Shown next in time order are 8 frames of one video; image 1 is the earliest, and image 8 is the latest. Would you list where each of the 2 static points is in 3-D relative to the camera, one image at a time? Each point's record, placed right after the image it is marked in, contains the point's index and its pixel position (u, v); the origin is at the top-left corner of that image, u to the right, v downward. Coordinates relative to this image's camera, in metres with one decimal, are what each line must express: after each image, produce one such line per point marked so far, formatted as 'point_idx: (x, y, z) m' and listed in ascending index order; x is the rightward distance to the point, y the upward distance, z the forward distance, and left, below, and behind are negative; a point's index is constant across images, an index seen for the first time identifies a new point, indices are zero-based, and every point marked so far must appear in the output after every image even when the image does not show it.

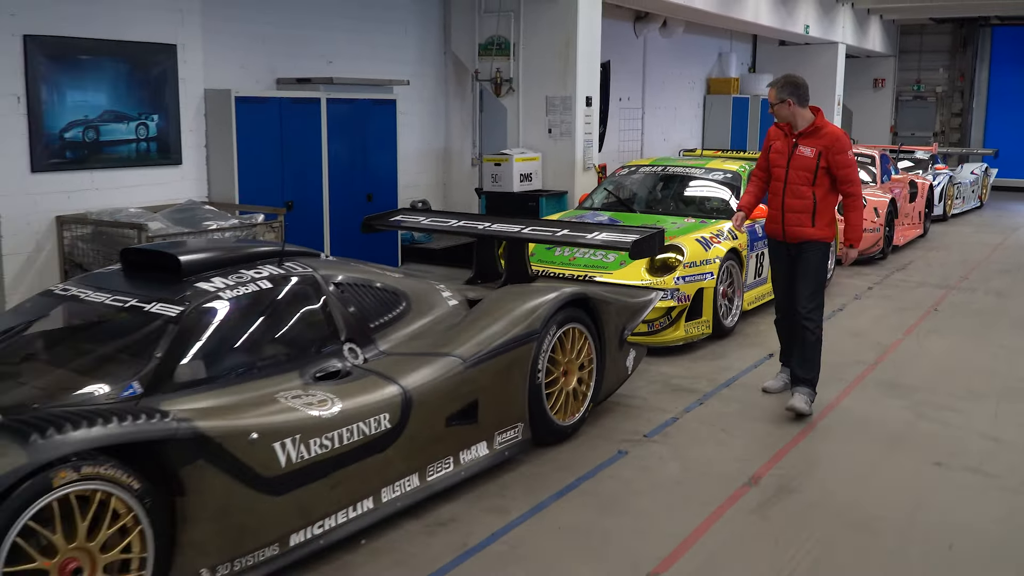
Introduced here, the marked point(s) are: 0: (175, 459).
0: (-0.9, -0.5, +2.7) m
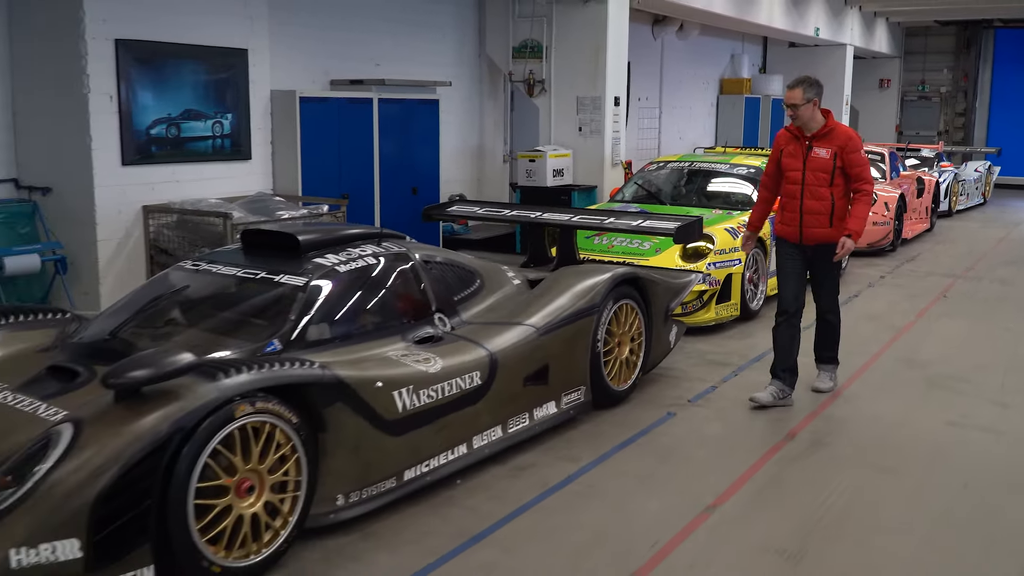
0: (-0.6, -0.4, +3.2) m
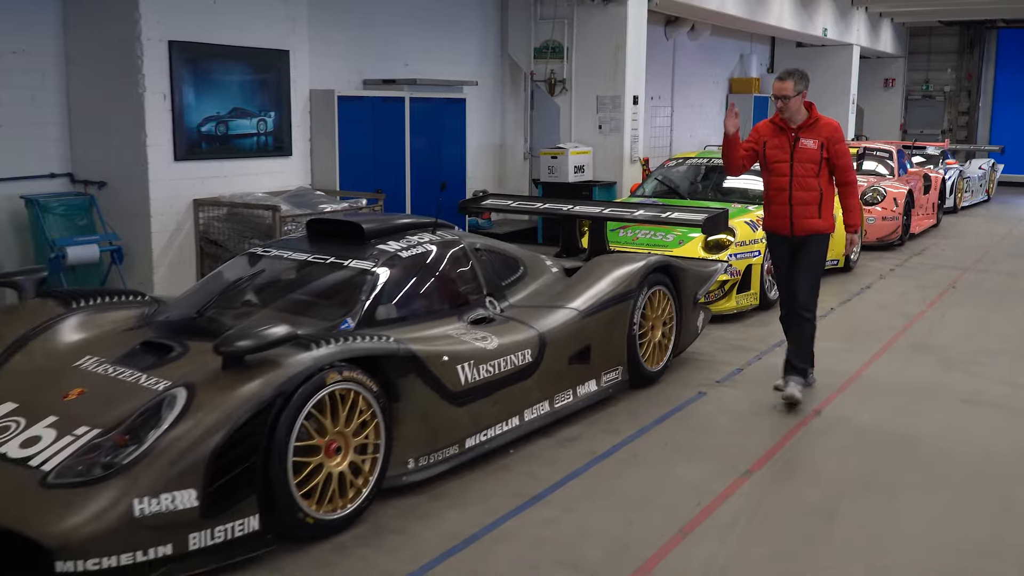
0: (-0.4, -0.3, +3.5) m
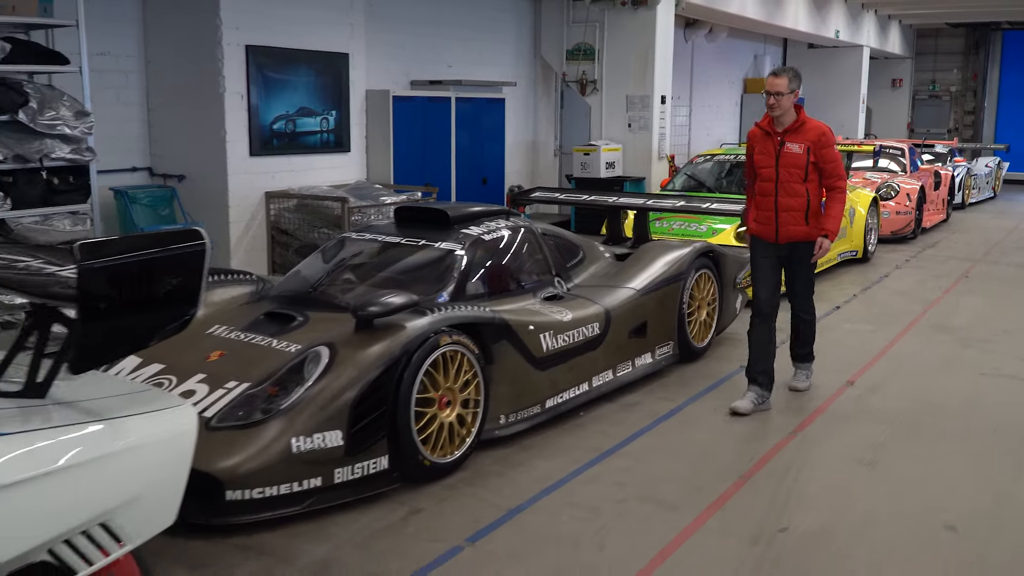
0: (-0.1, -0.2, +4.0) m
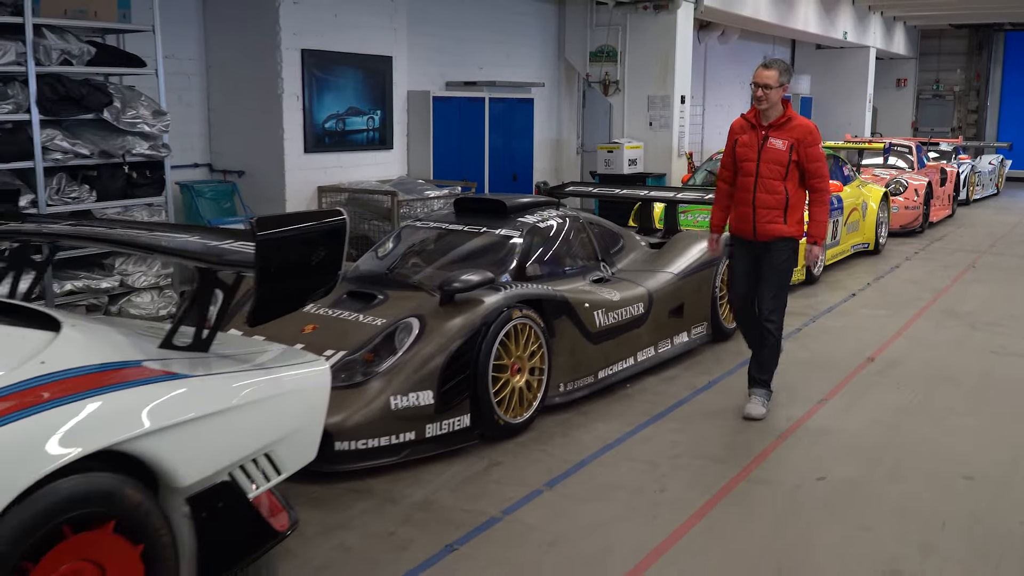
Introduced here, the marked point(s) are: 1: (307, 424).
0: (+0.2, -0.1, +4.5) m
1: (-0.6, -0.4, +2.8) m
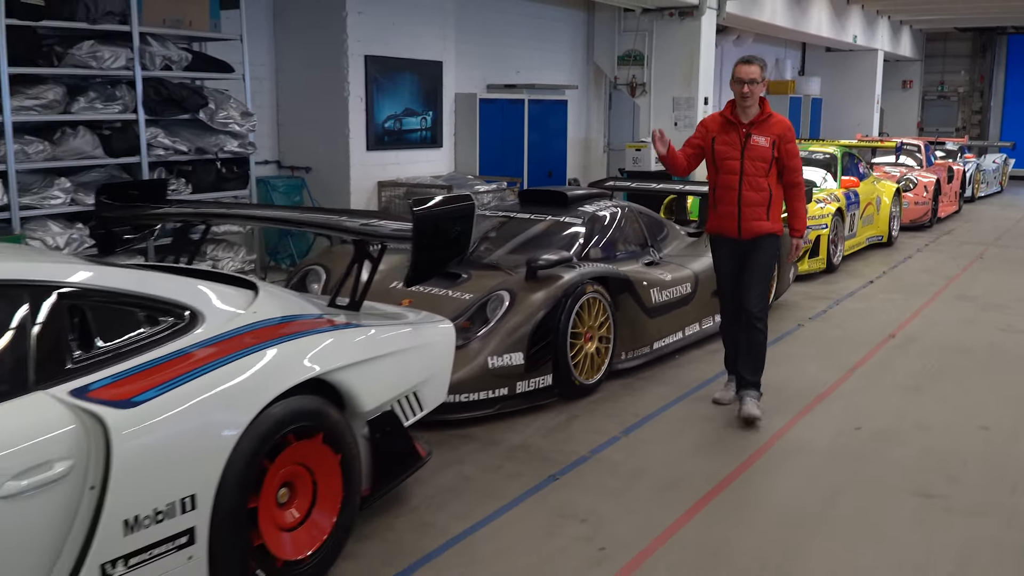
0: (+0.5, 0.0, +5.1) m
1: (-0.3, -0.3, +3.5) m
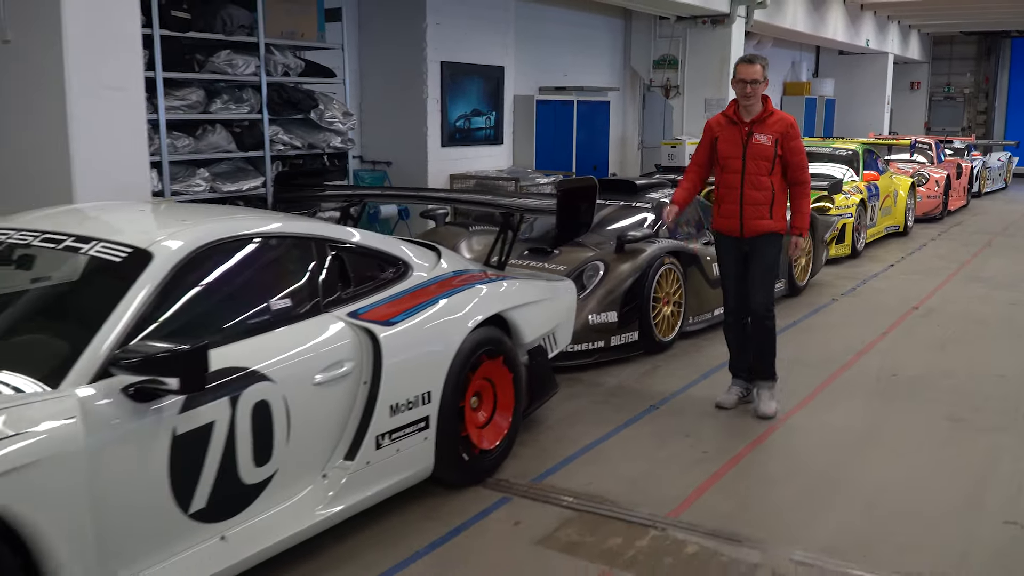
0: (+1.1, +0.2, +6.0) m
1: (+0.2, -0.1, +4.4) m
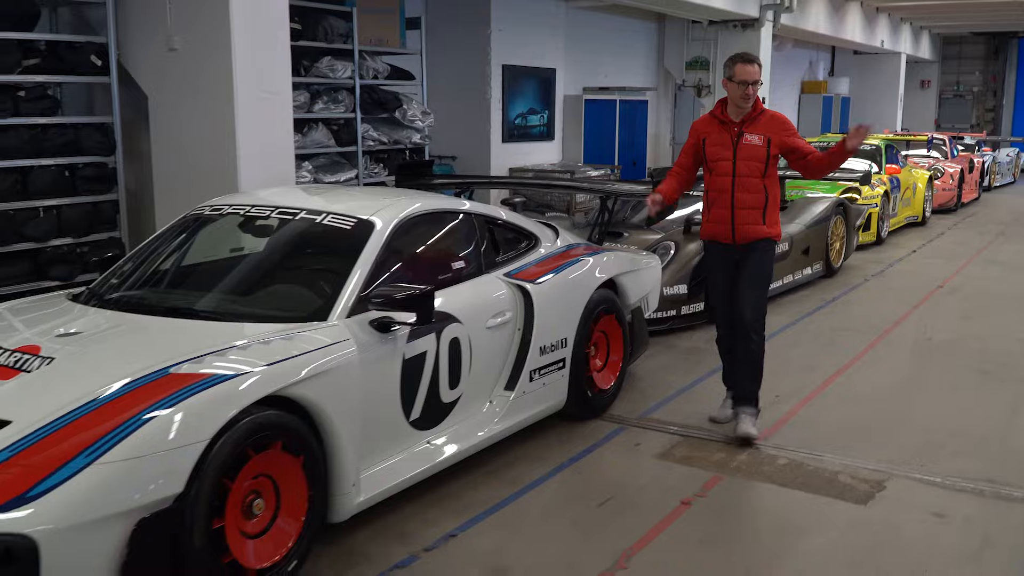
0: (+1.6, +0.3, +6.8) m
1: (+0.7, 0.0, +5.2) m
